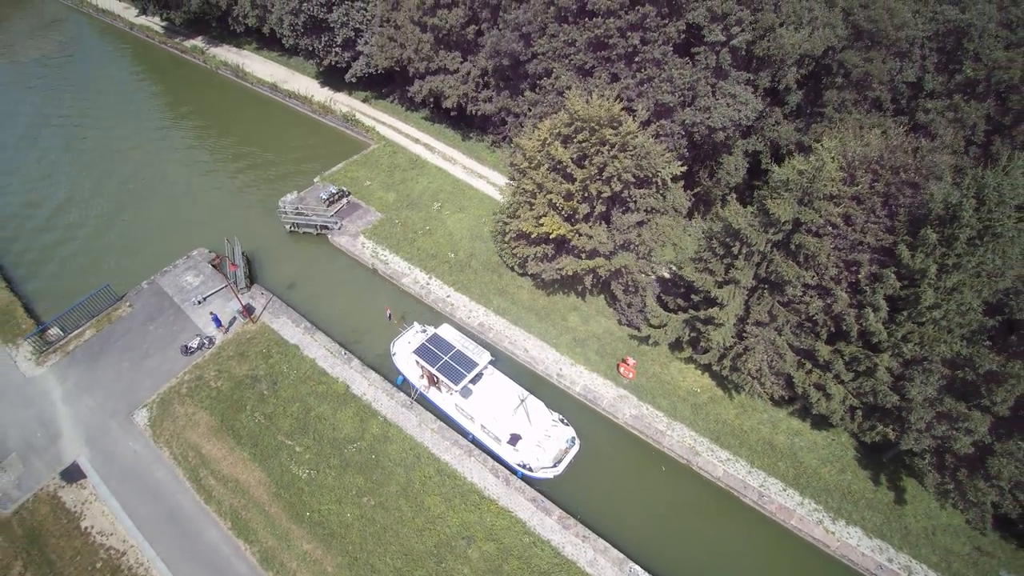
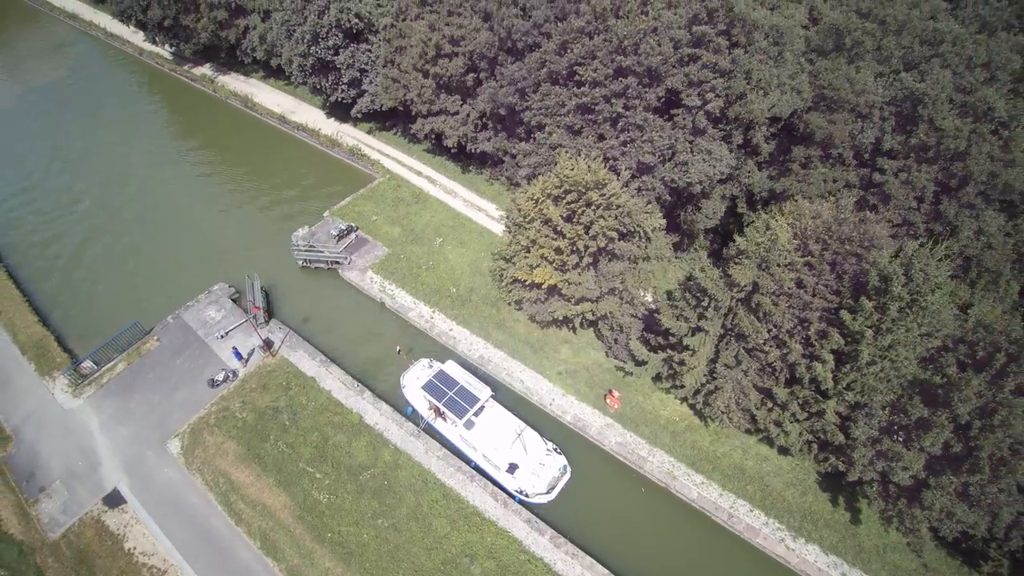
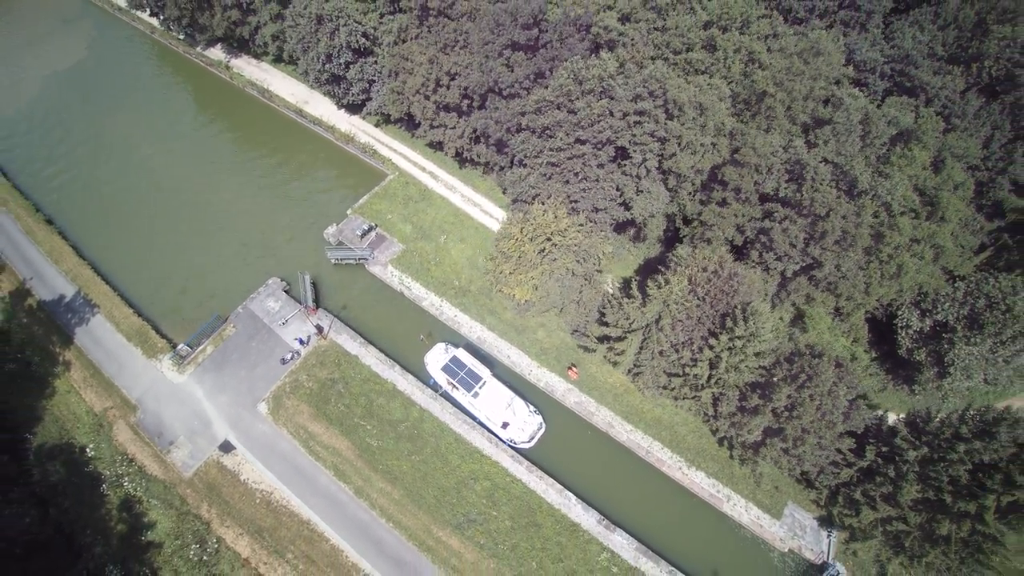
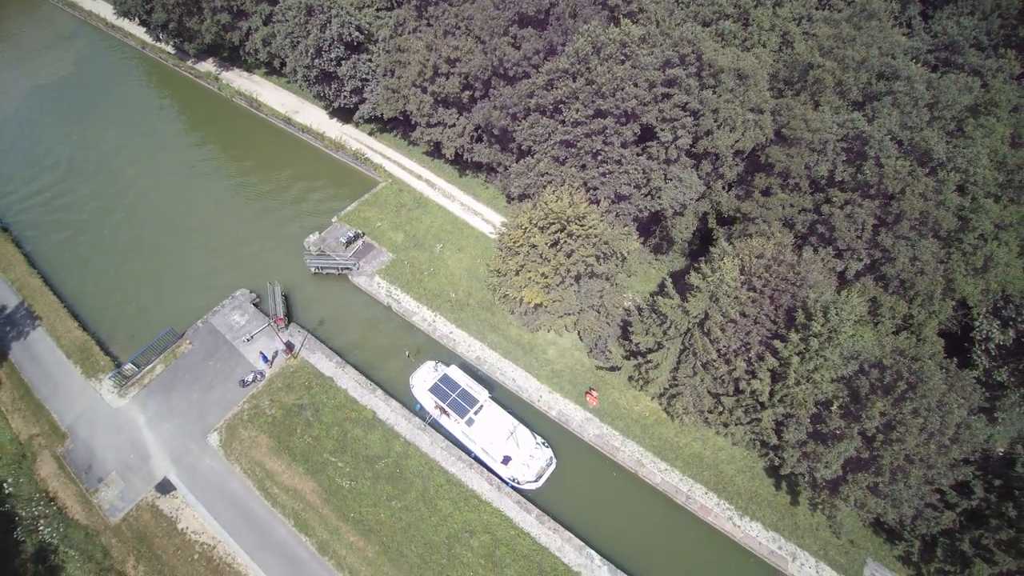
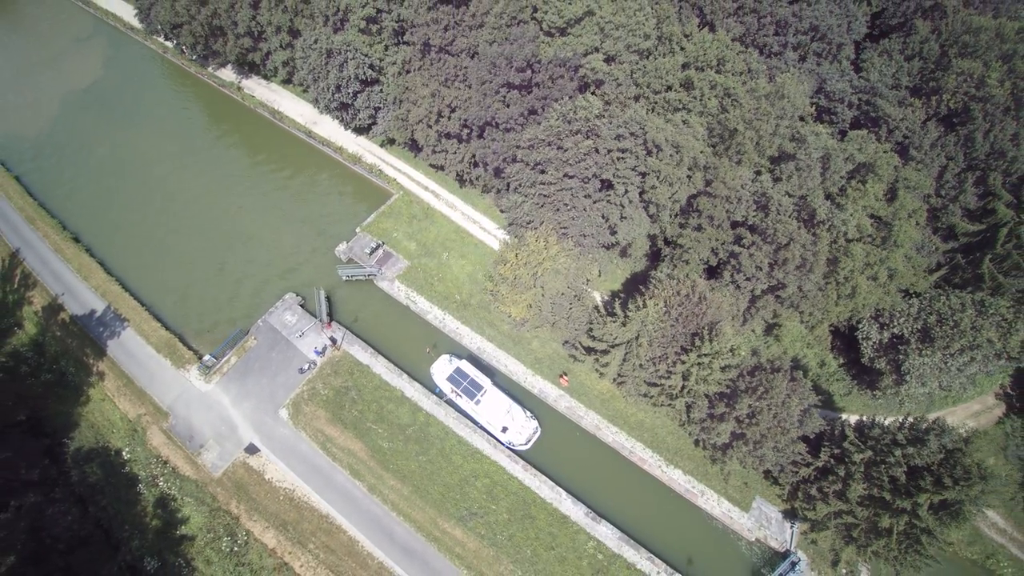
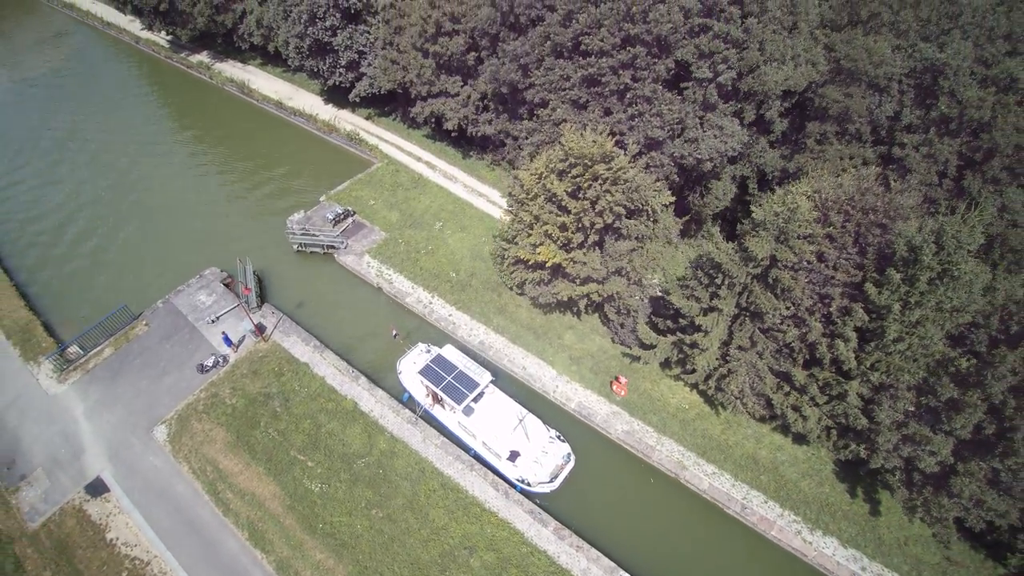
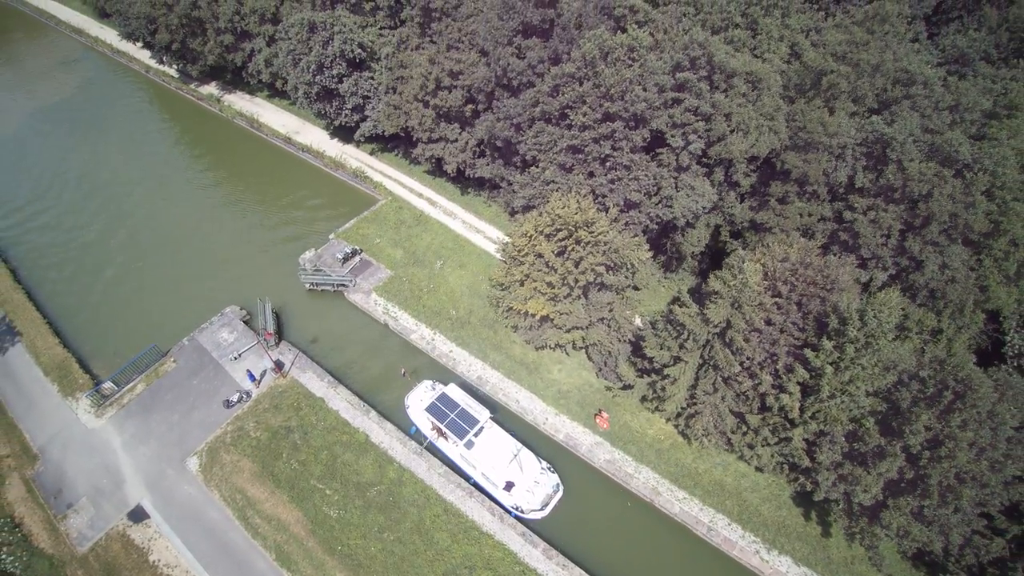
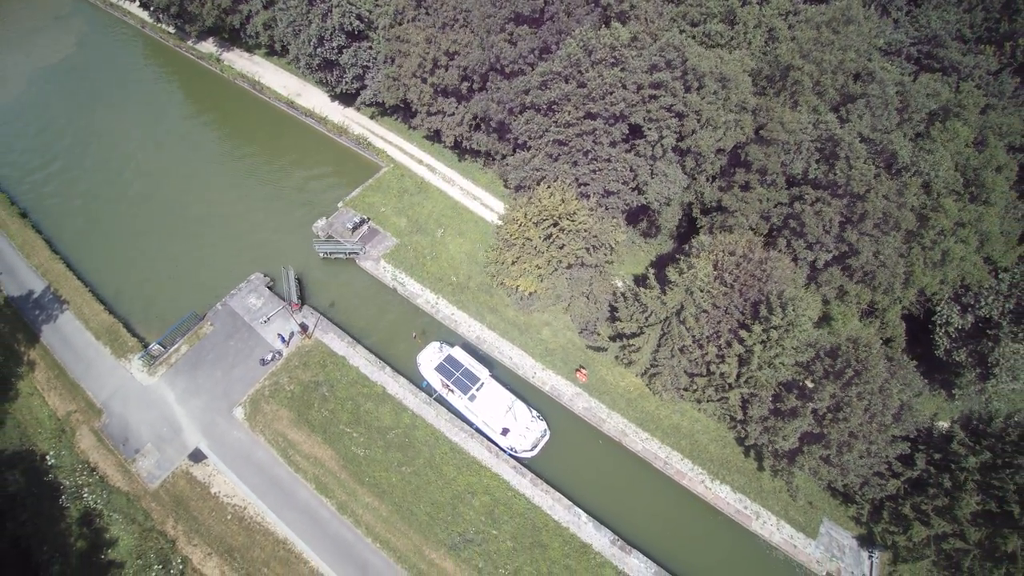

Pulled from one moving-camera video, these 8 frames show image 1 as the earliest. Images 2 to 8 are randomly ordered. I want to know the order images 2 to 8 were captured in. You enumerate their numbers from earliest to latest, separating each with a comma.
6, 2, 7, 4, 8, 3, 5
